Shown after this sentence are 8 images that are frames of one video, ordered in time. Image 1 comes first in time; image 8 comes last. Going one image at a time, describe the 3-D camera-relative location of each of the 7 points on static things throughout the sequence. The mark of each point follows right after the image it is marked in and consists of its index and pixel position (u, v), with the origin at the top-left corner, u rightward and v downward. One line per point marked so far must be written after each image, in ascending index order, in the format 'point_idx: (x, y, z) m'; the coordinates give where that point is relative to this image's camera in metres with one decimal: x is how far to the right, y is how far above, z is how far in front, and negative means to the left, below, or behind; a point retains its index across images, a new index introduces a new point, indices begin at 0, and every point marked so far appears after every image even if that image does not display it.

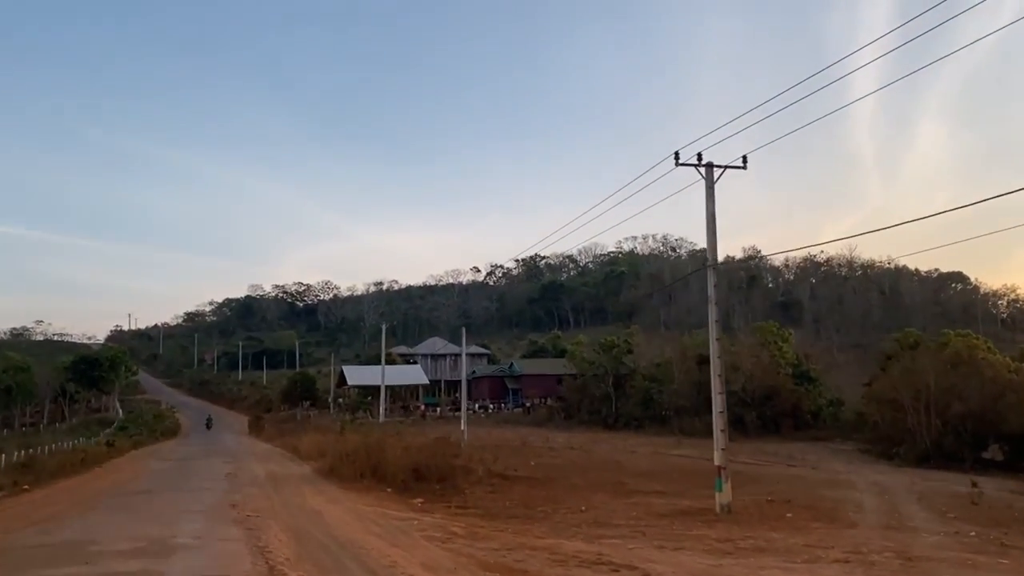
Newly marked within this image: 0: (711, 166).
0: (+3.4, +2.1, +14.4) m
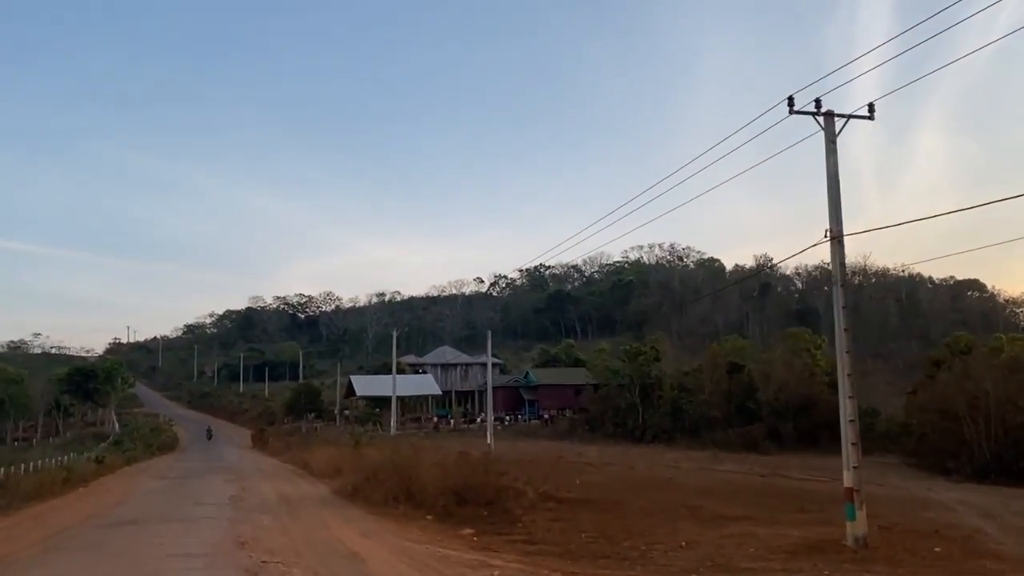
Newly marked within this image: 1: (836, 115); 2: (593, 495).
0: (+4.4, +2.4, +11.7) m
1: (+4.6, +2.5, +12.0) m
2: (+1.6, -4.1, +16.8) m
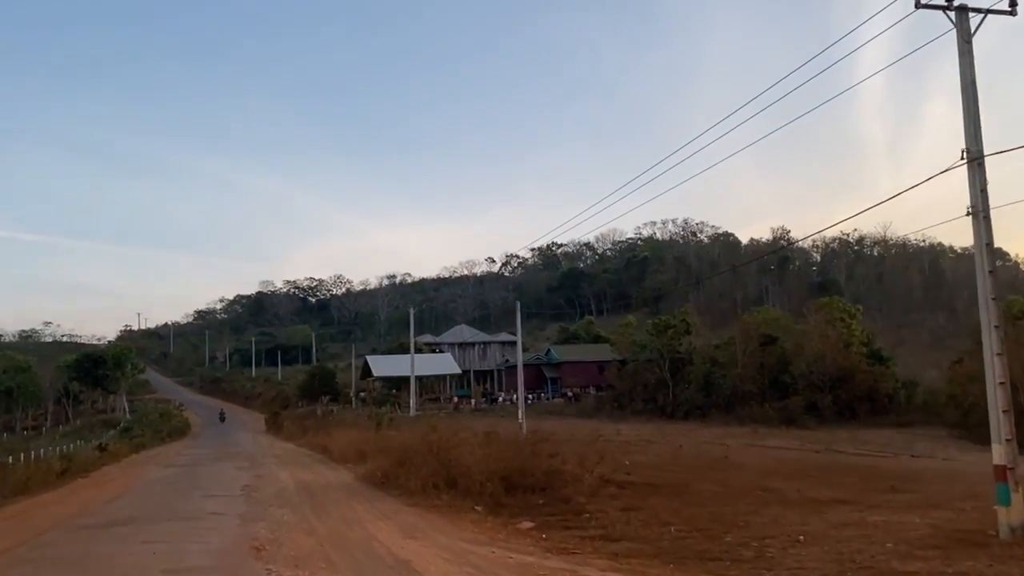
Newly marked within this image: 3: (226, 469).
0: (+5.1, +3.2, +9.5) m
1: (+5.3, +3.2, +9.8) m
2: (+2.5, -3.3, +14.8) m
3: (-6.5, -4.1, +19.0) m
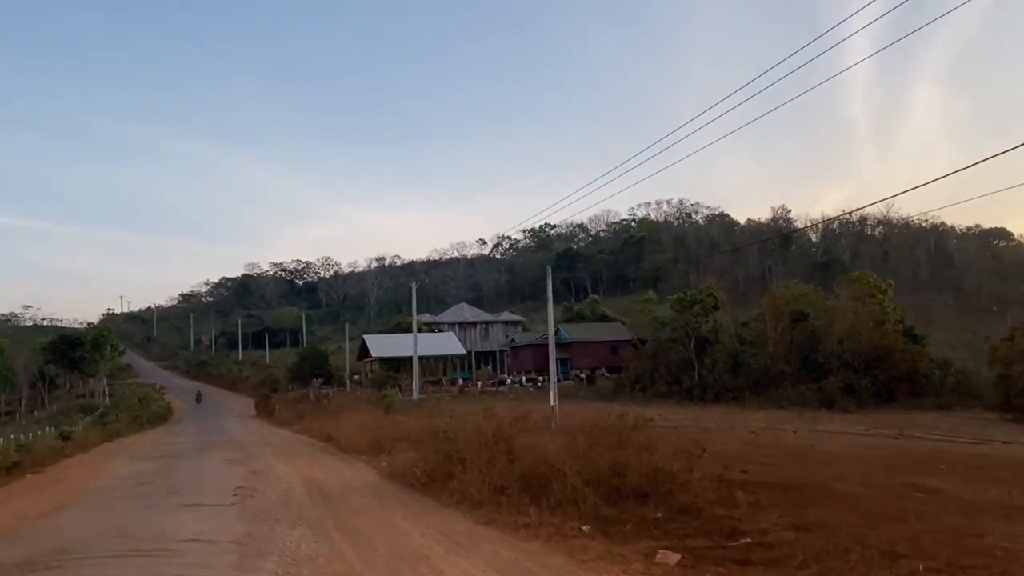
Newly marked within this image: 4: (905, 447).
0: (+6.2, +3.9, +6.1) m
1: (+6.4, +3.9, +6.4) m
2: (+3.5, -2.5, +11.5) m
3: (-5.5, -3.2, +15.5) m
4: (+8.9, -3.6, +18.7) m
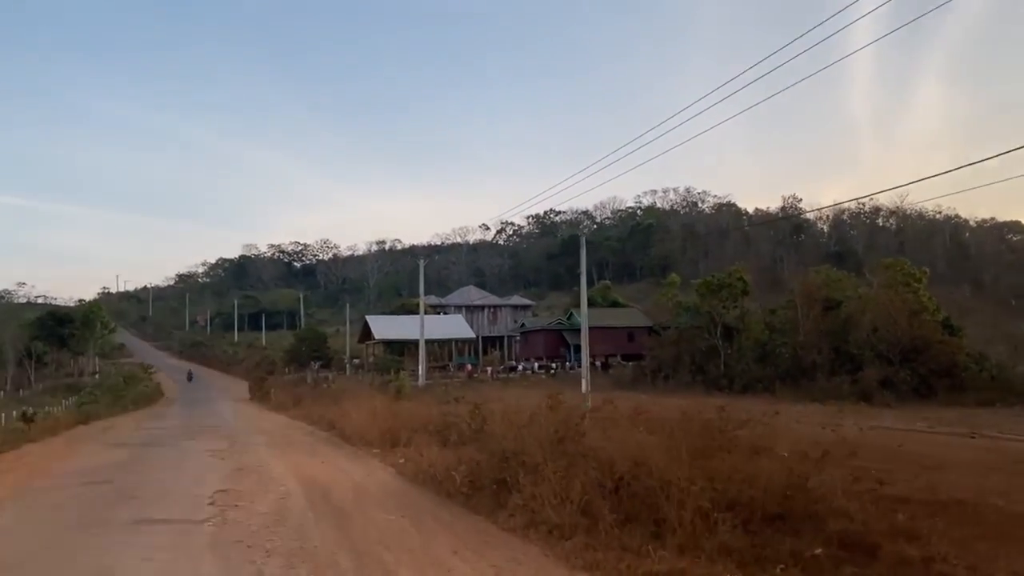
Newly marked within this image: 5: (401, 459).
0: (+7.0, +4.2, +3.5) m
1: (+7.2, +4.3, +3.8) m
2: (+4.1, -2.1, +8.9) m
3: (-4.9, -2.6, +12.9) m
4: (+9.5, -3.1, +16.2) m
5: (-1.6, -2.4, +11.8) m
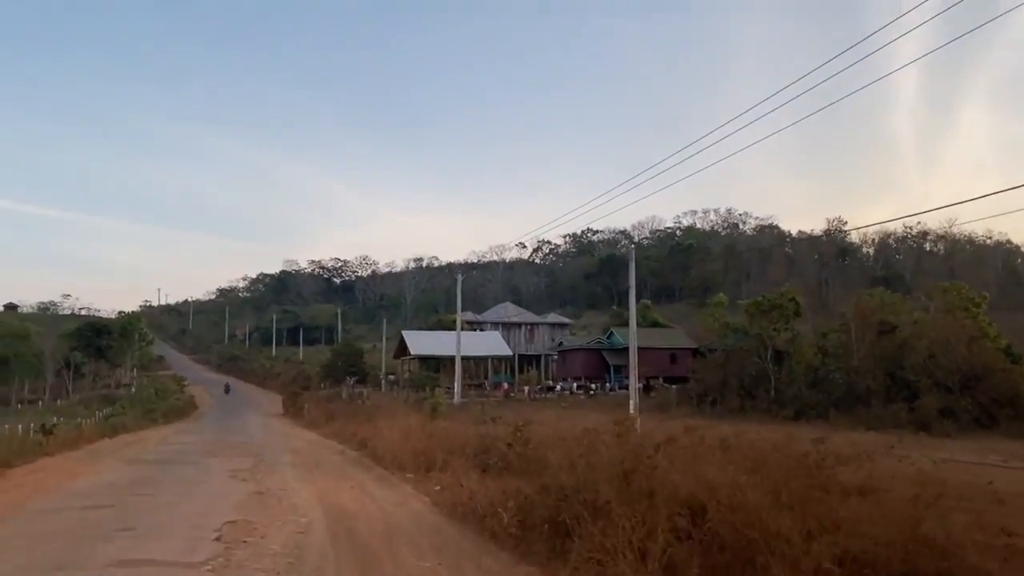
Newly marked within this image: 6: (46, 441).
0: (+7.3, +4.1, +2.1) m
1: (+7.5, +4.2, +2.4) m
2: (+4.6, -2.2, +7.5) m
3: (-4.3, -2.6, +12.0) m
4: (+10.3, -3.5, +14.6) m
5: (-1.0, -2.5, +10.7) m
6: (-9.5, -3.1, +17.2) m
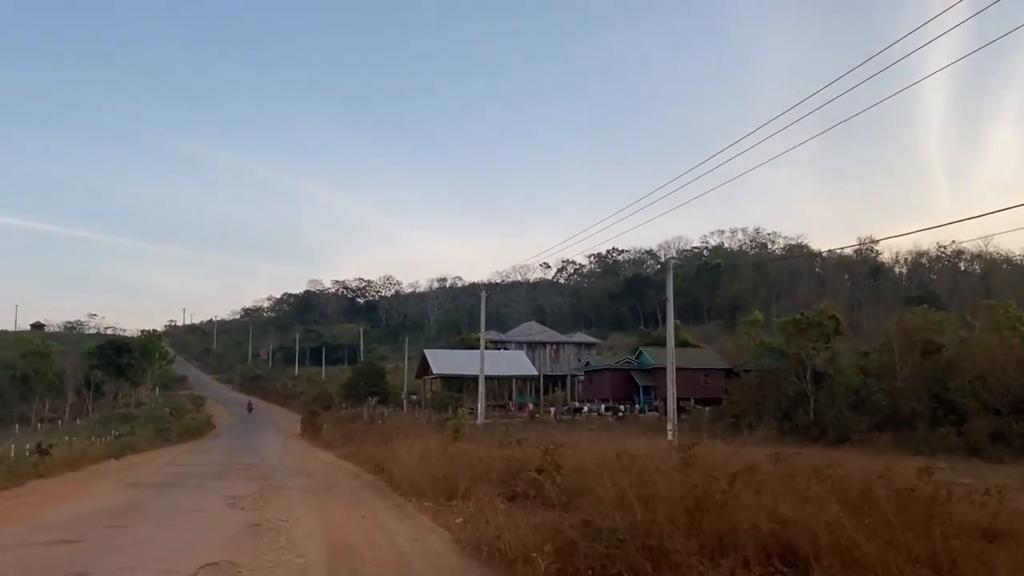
0: (+7.5, +4.3, +0.8) m
1: (+7.7, +4.3, +1.1) m
2: (+4.9, -2.2, +6.1) m
3: (-3.9, -2.7, +10.8) m
4: (+10.7, -3.7, +13.0) m
5: (-0.6, -2.6, +9.4) m
6: (-9.0, -3.4, +16.1) m
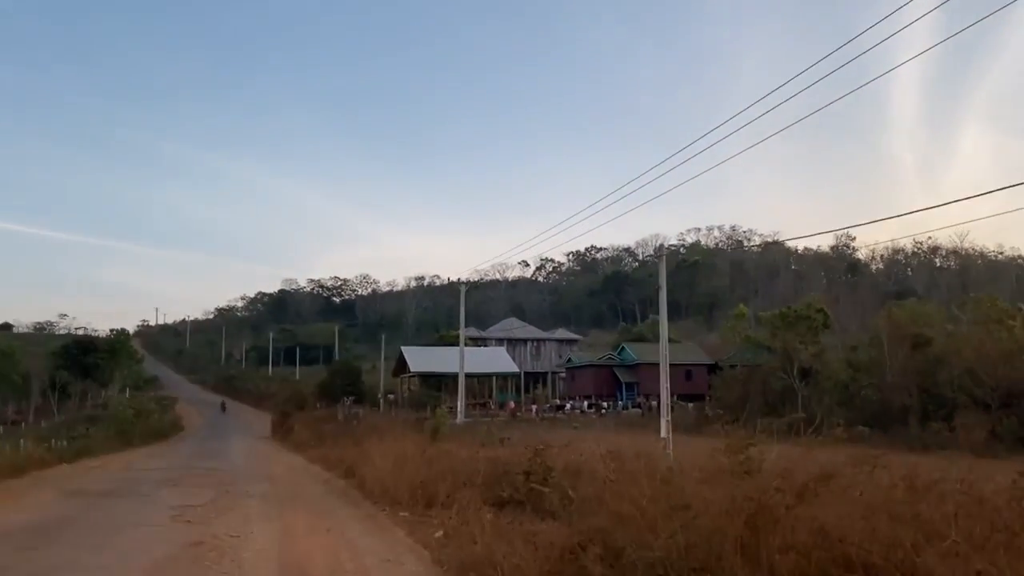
0: (+7.5, +4.5, -0.2) m
1: (+7.7, +4.6, +0.1) m
2: (+4.9, -2.0, +5.1) m
3: (-4.0, -2.5, +9.5) m
4: (+10.5, -3.4, +12.1) m
5: (-0.7, -2.4, +8.2) m
6: (-9.3, -3.2, +14.7) m
